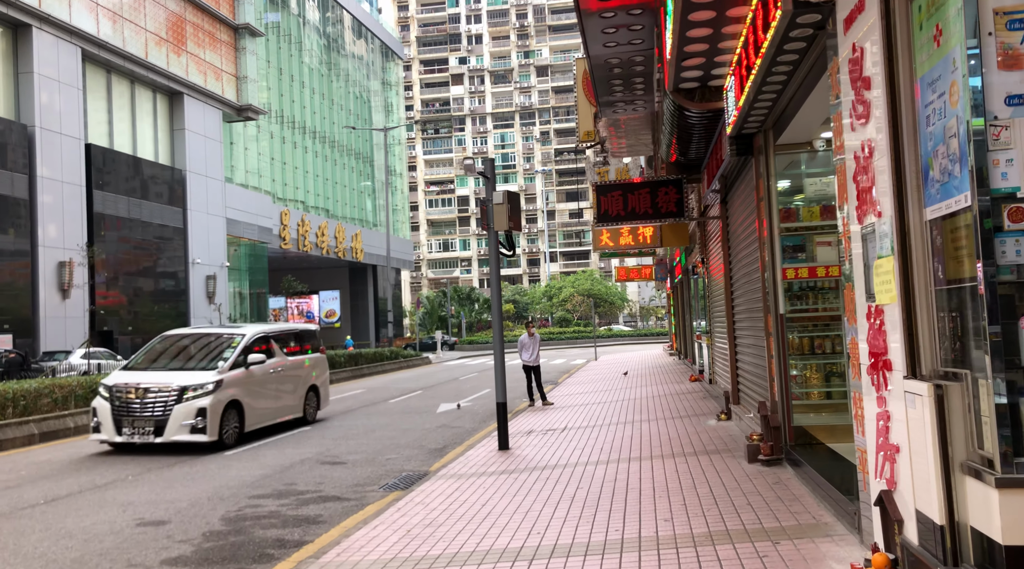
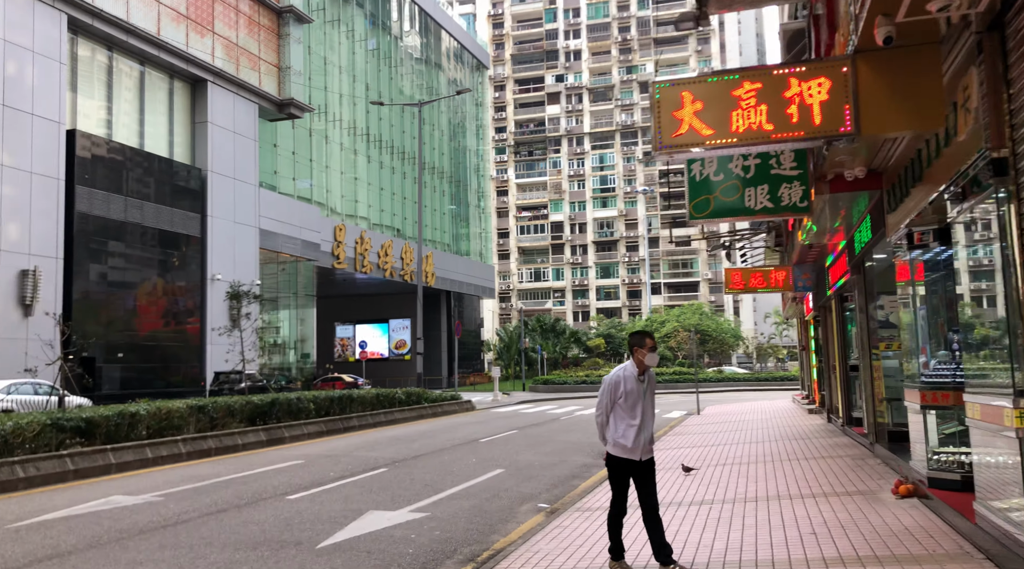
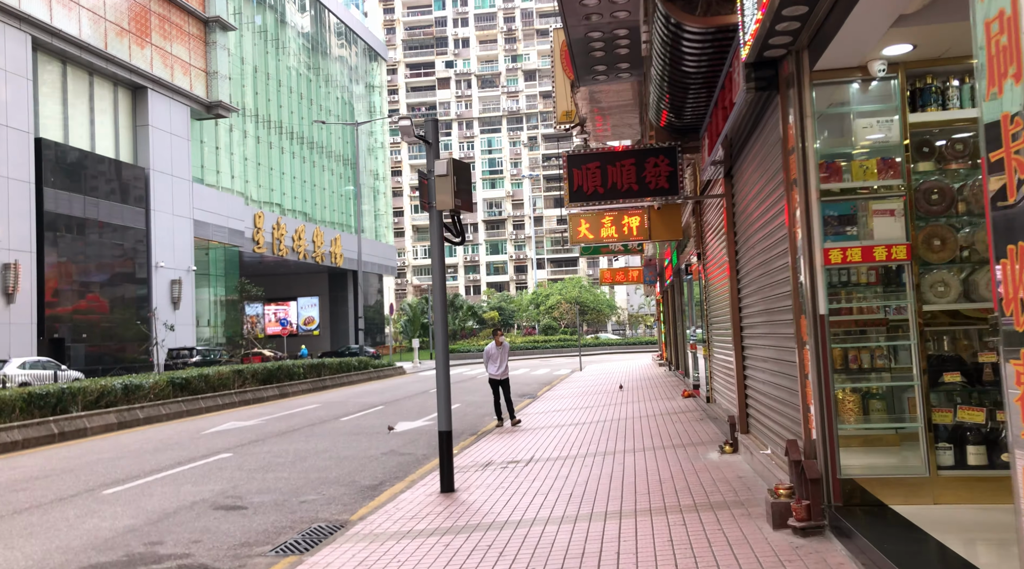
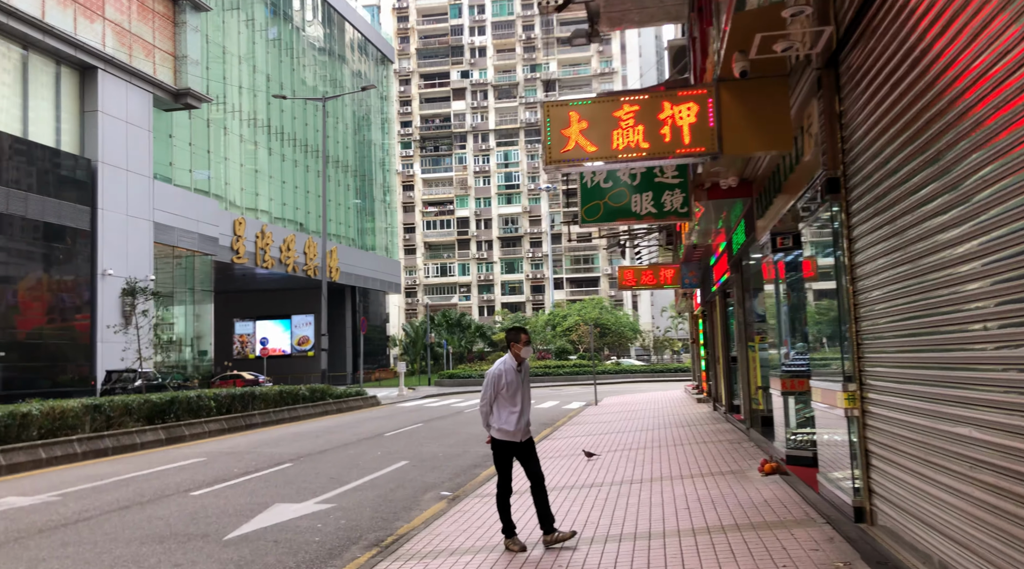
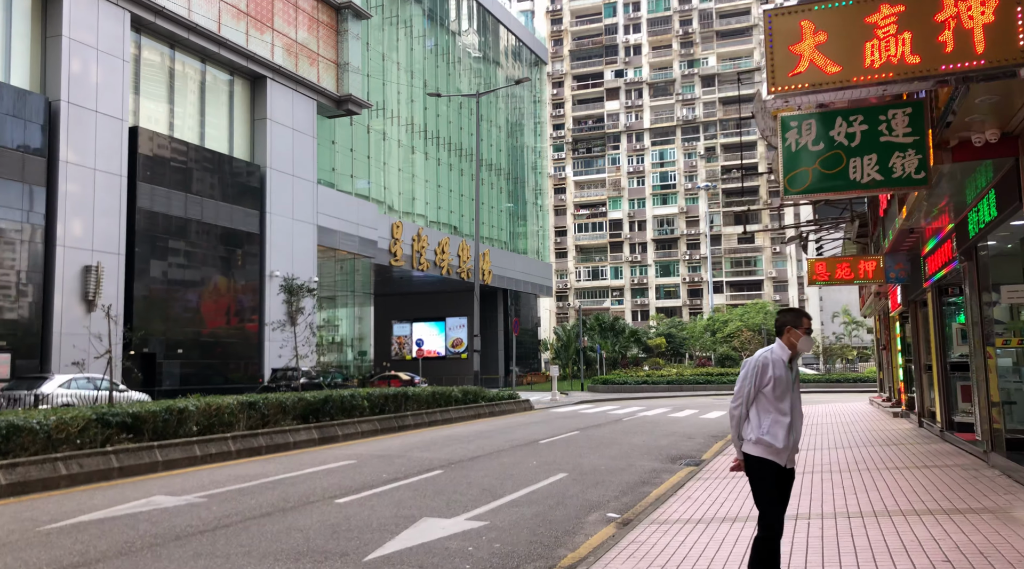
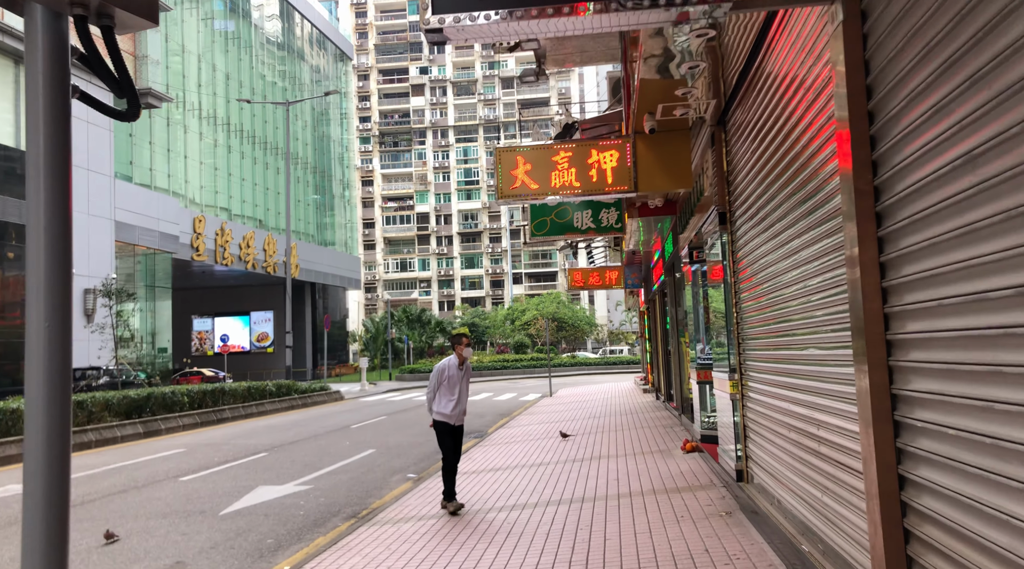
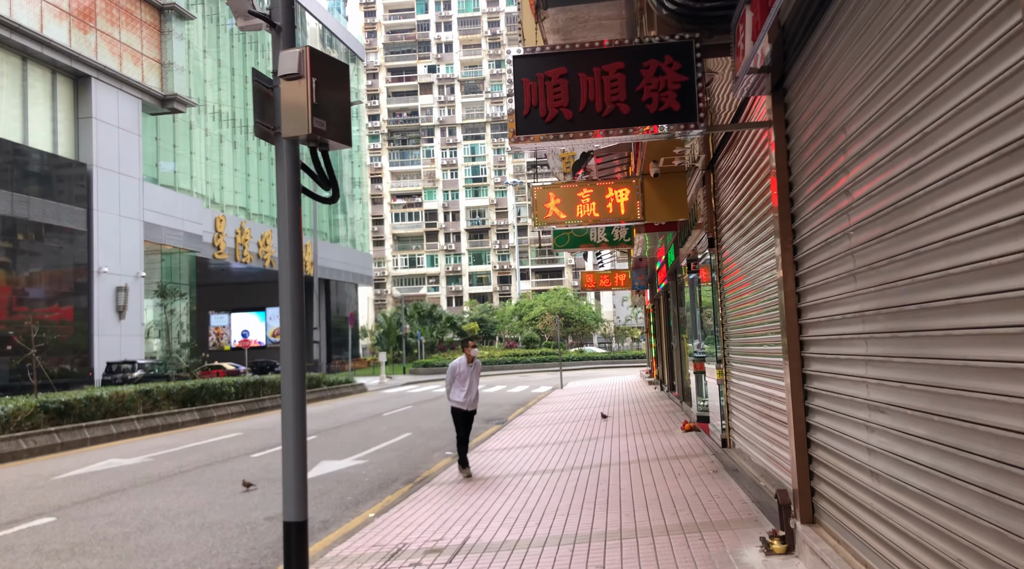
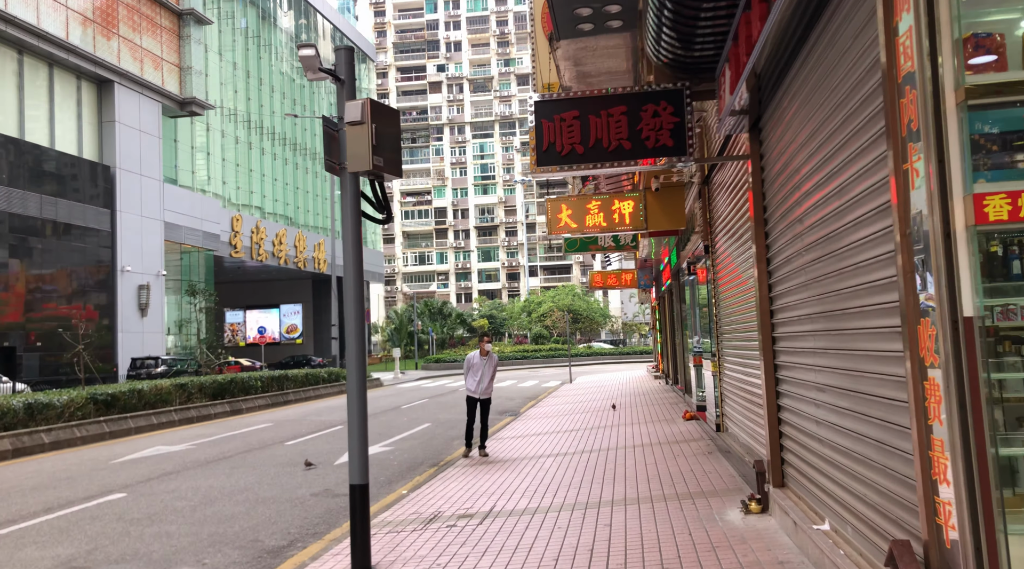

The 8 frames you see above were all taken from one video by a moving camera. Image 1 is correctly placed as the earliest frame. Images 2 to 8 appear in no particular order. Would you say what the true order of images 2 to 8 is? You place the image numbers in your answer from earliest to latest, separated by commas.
3, 8, 7, 6, 4, 2, 5
